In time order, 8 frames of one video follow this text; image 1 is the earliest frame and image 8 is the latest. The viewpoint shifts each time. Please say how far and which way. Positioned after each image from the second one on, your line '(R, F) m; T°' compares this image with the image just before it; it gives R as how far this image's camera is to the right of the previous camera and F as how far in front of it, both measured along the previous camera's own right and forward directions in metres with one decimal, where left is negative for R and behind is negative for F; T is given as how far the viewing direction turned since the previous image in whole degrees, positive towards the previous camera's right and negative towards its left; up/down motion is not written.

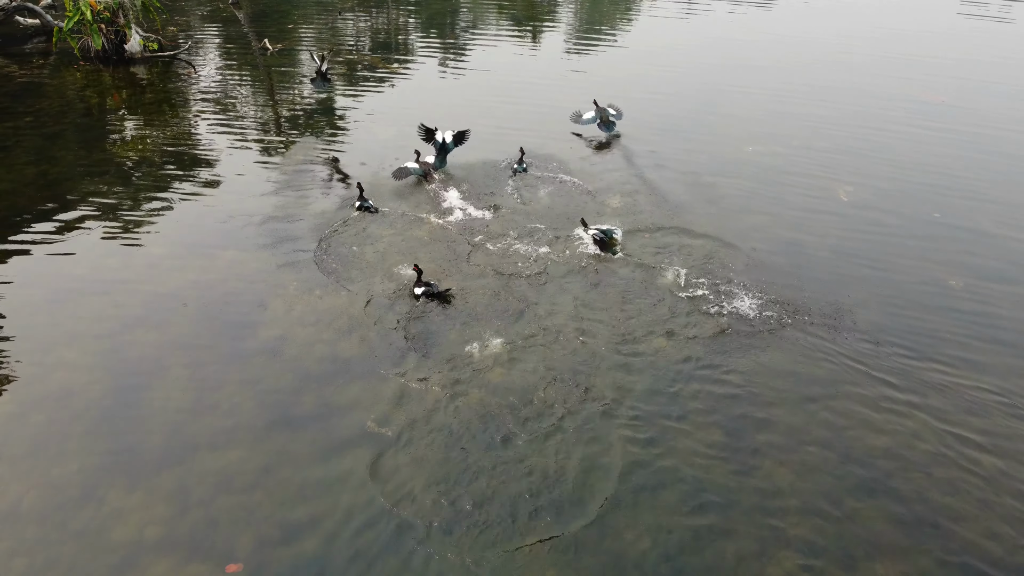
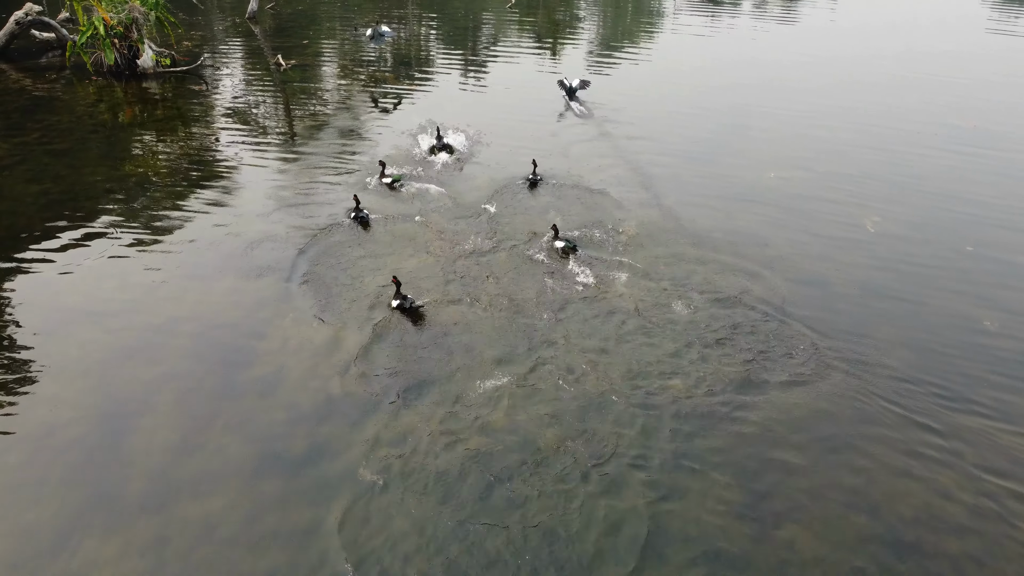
(+0.1, +0.5) m; -1°
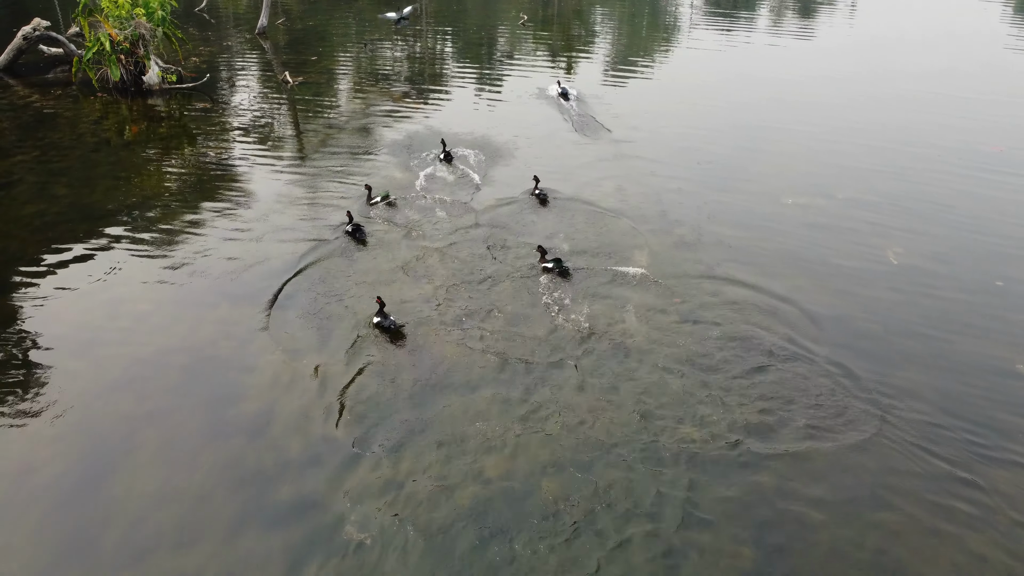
(+0.1, +0.5) m; -1°
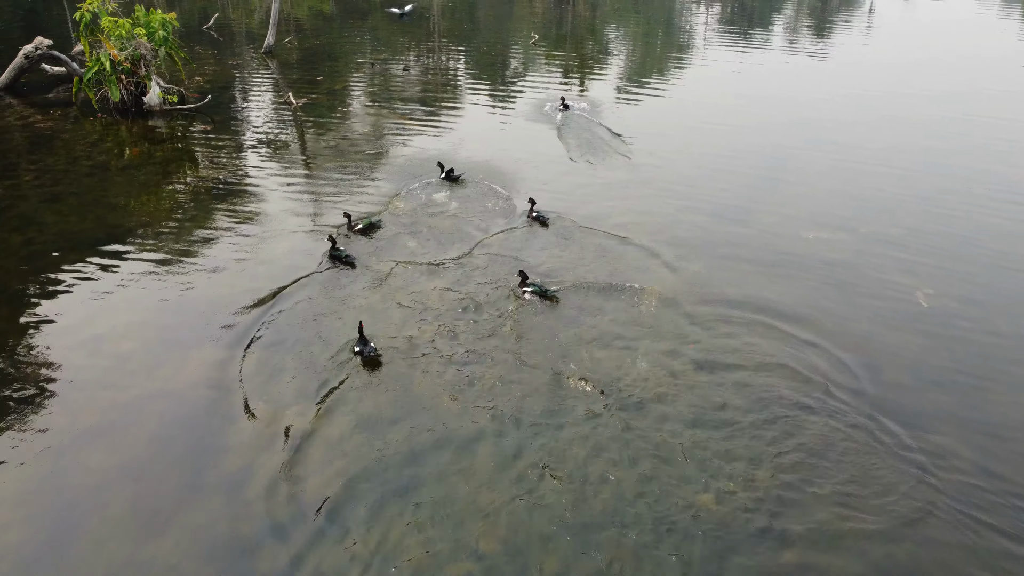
(+0.1, +0.7) m; -1°
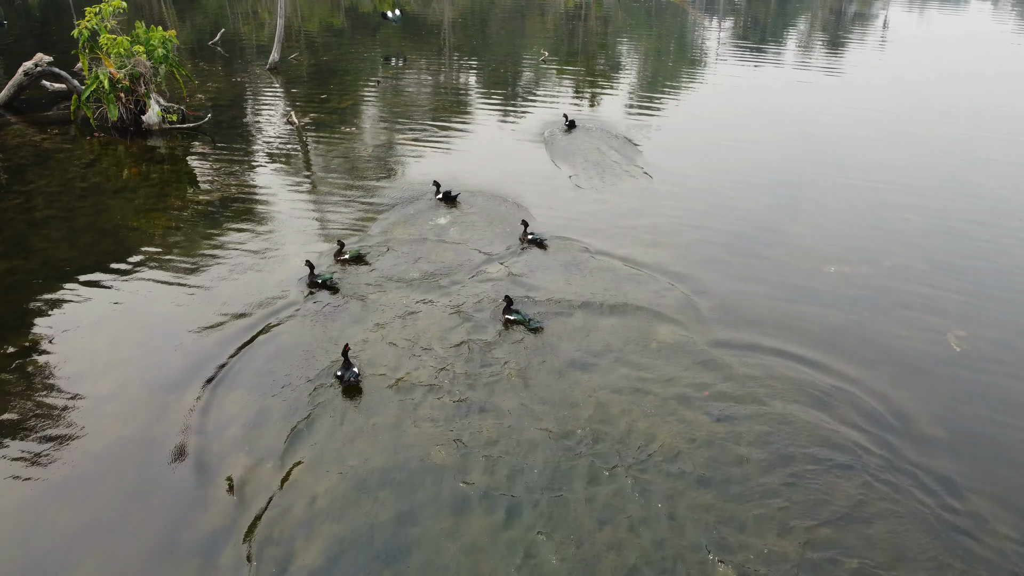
(+0.1, +0.6) m; -1°
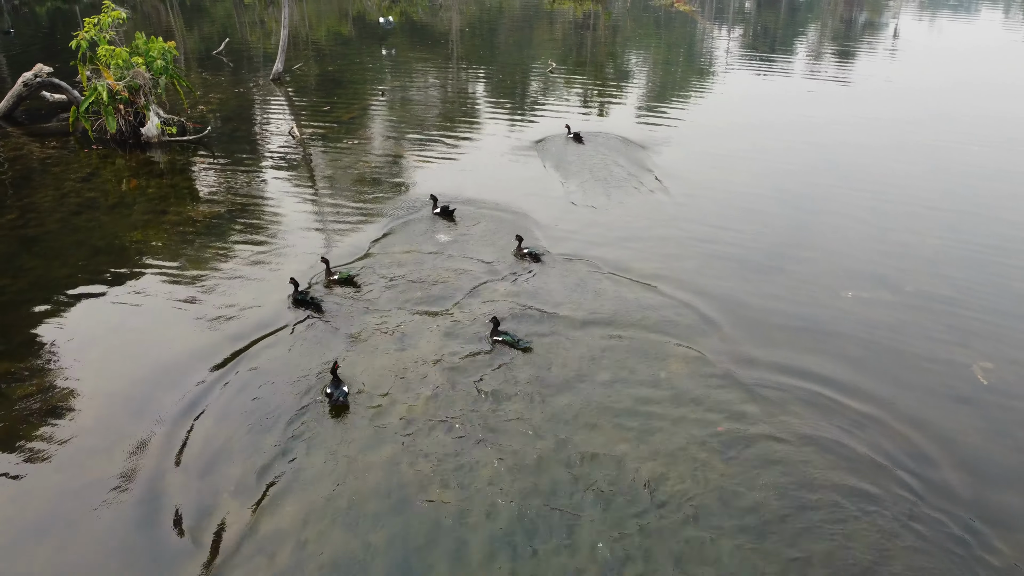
(+0.1, +0.4) m; 0°
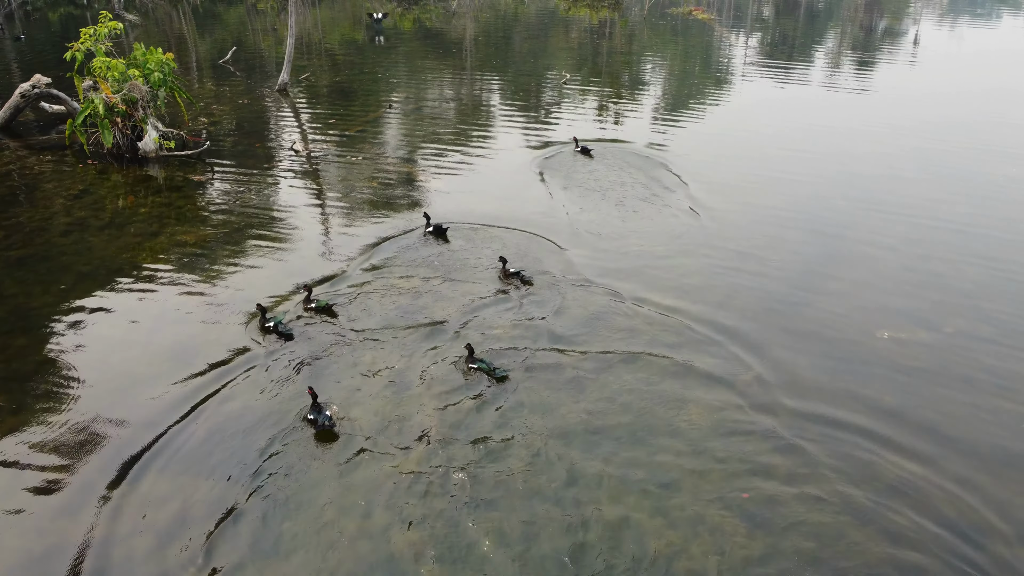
(+0.1, +0.8) m; -1°
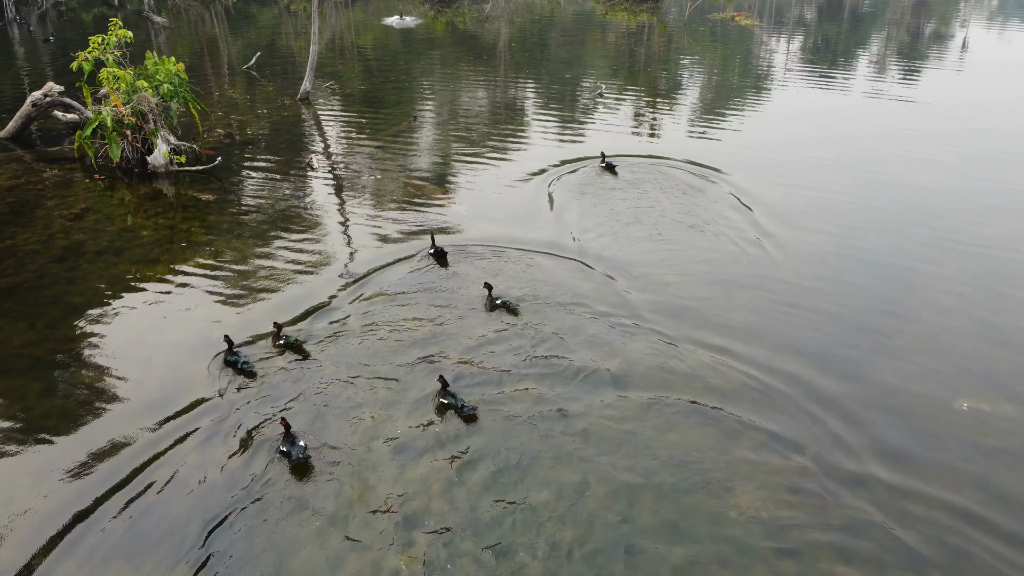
(+0.1, +1.2) m; -2°
